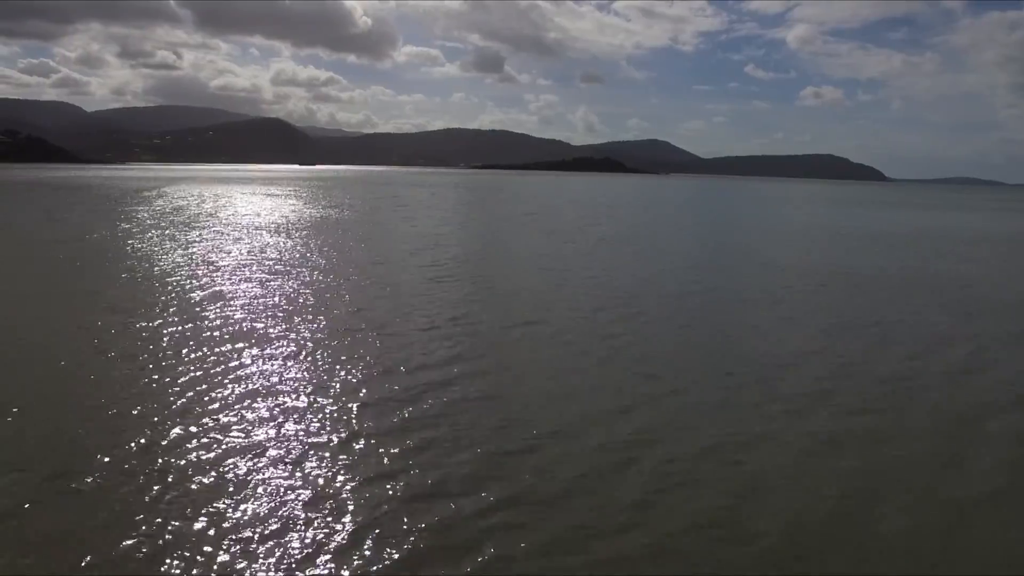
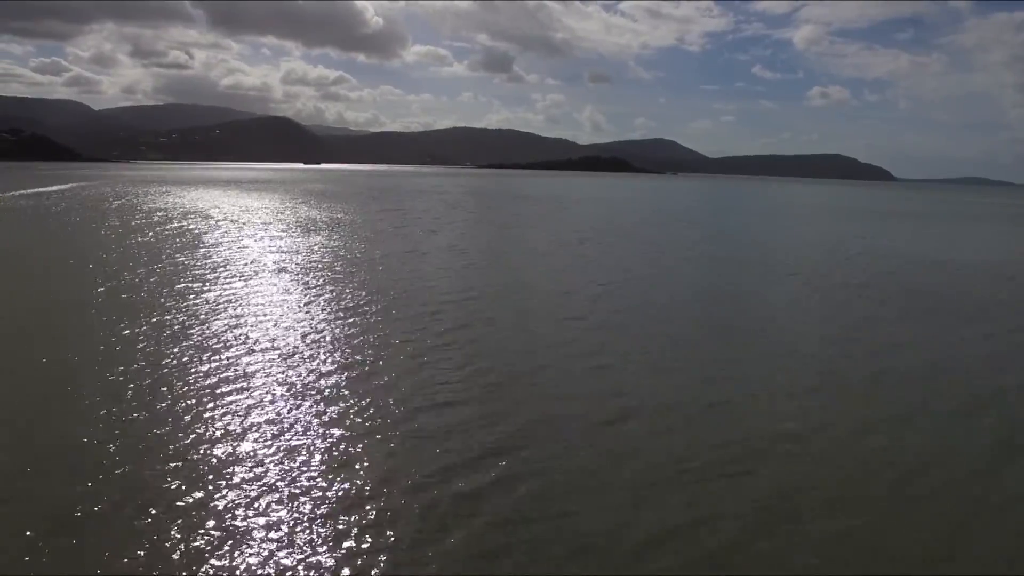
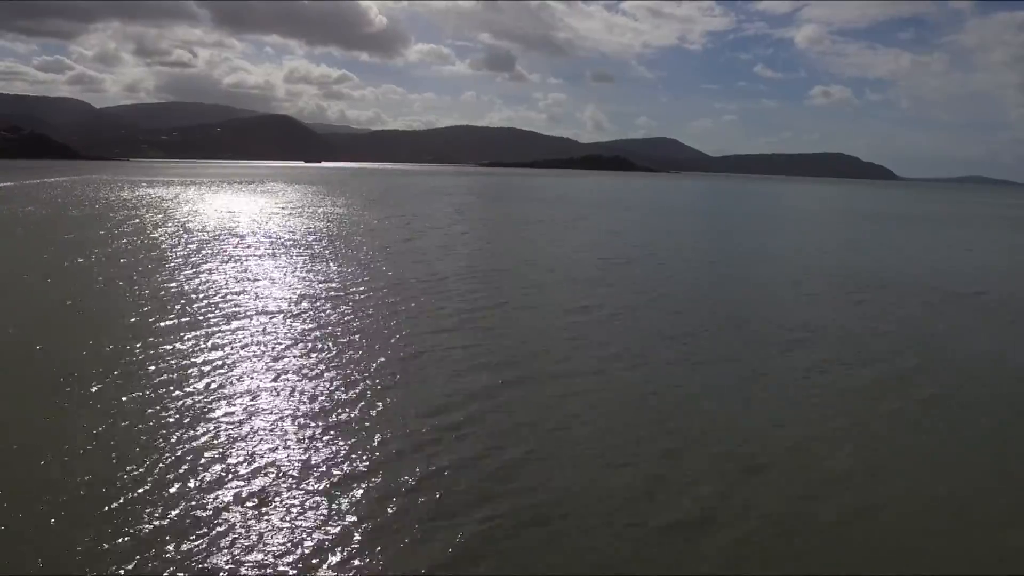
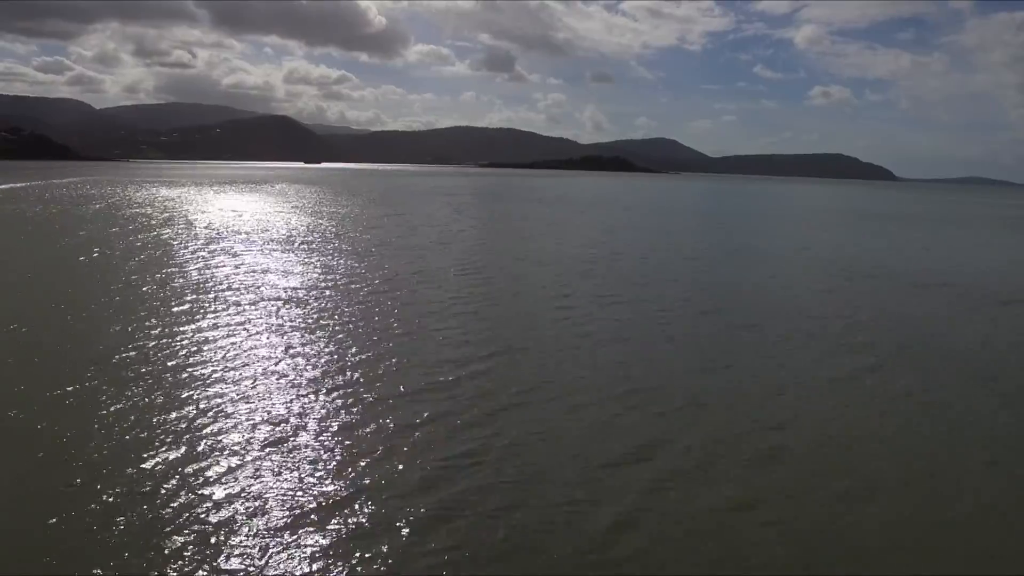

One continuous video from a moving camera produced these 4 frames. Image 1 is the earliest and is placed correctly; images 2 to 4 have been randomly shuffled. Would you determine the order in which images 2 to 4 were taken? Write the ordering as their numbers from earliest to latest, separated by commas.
2, 4, 3
